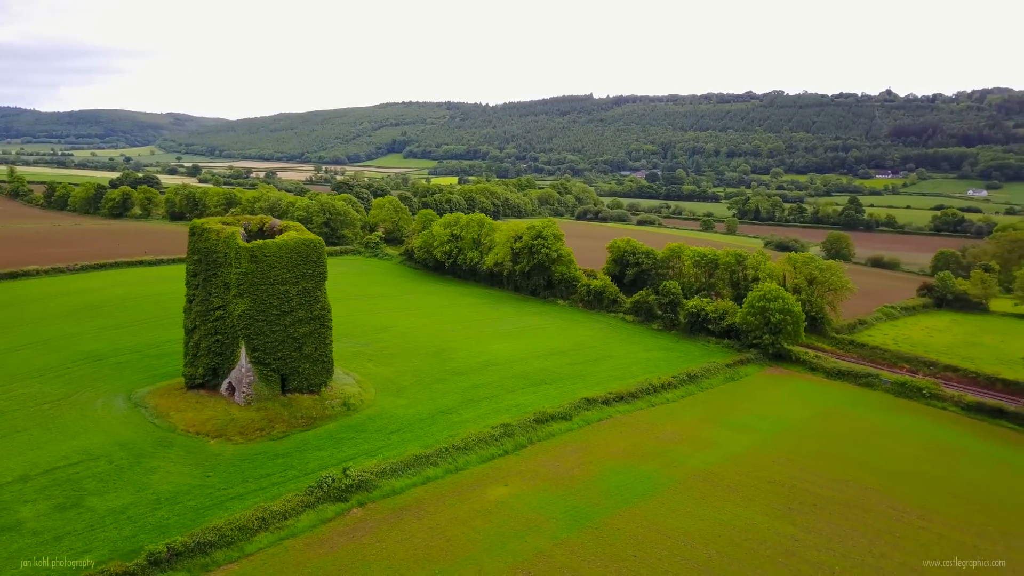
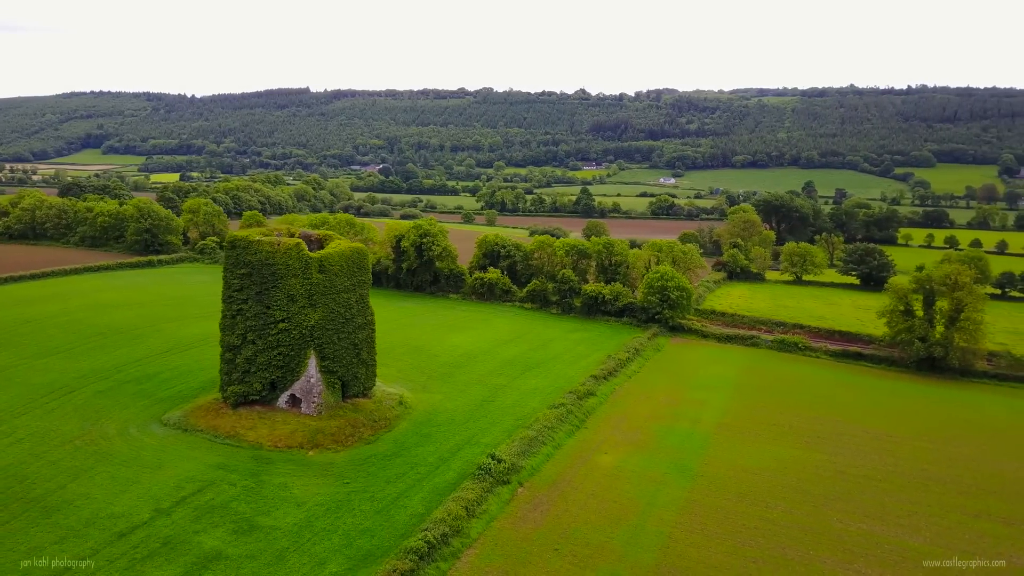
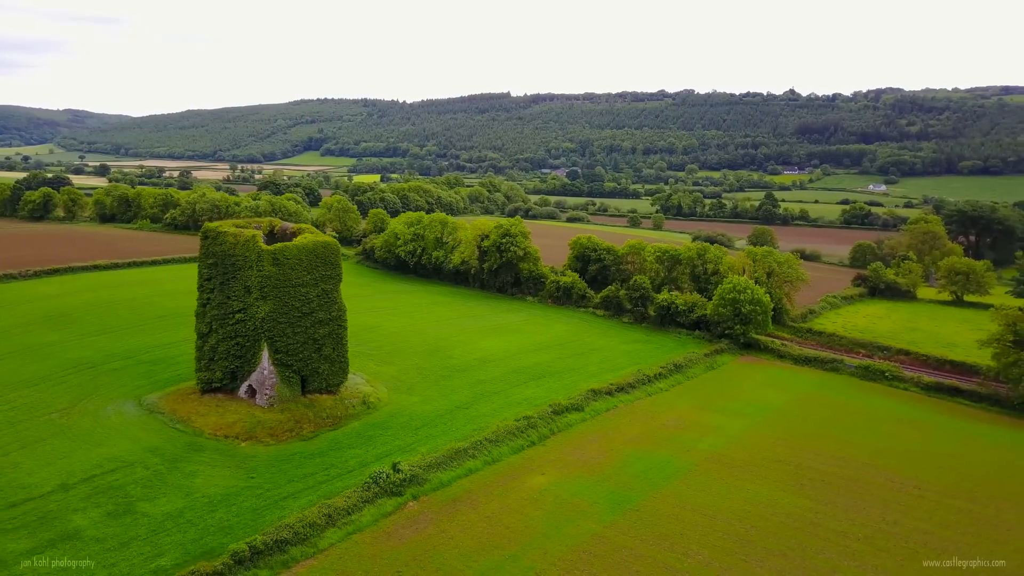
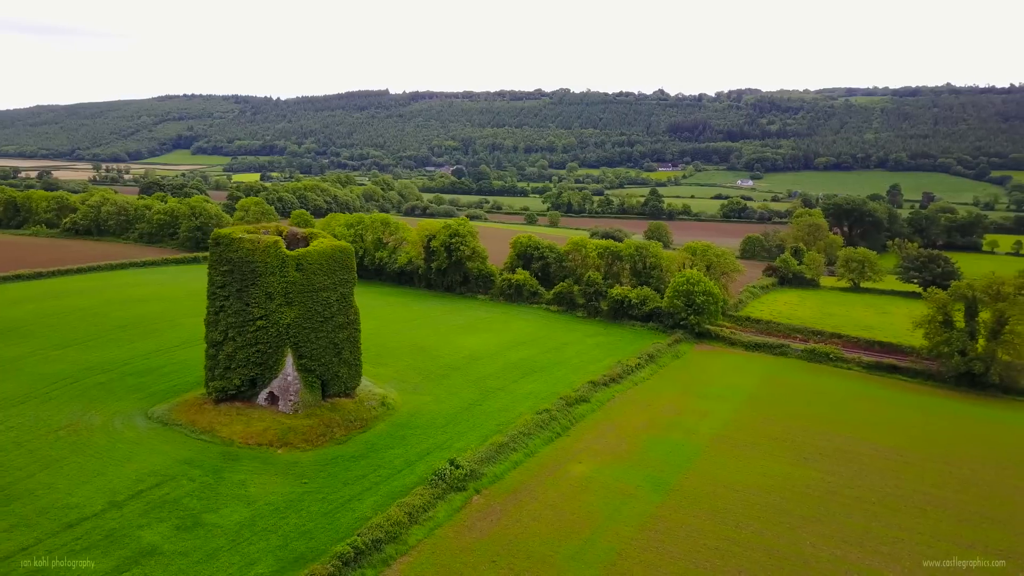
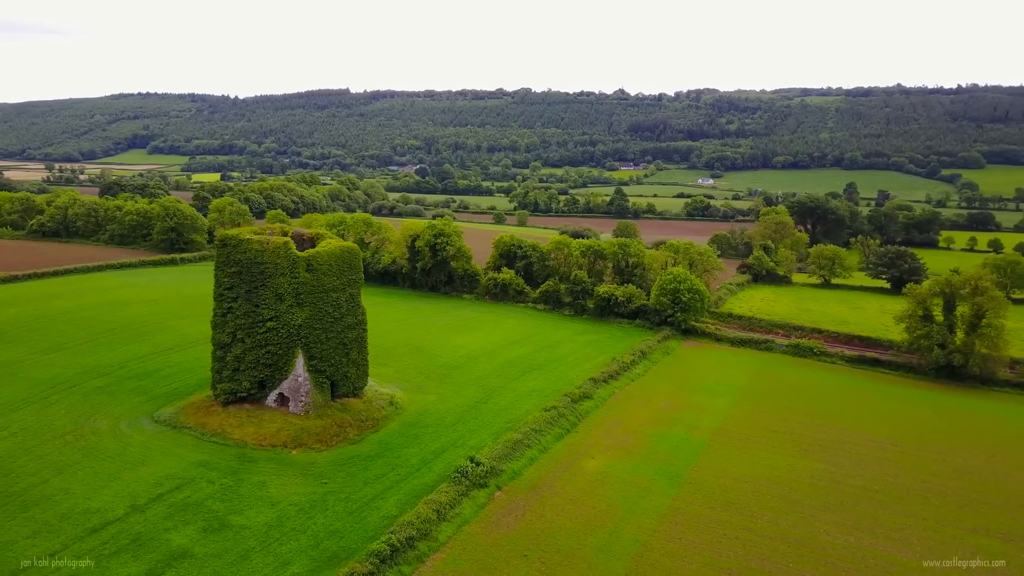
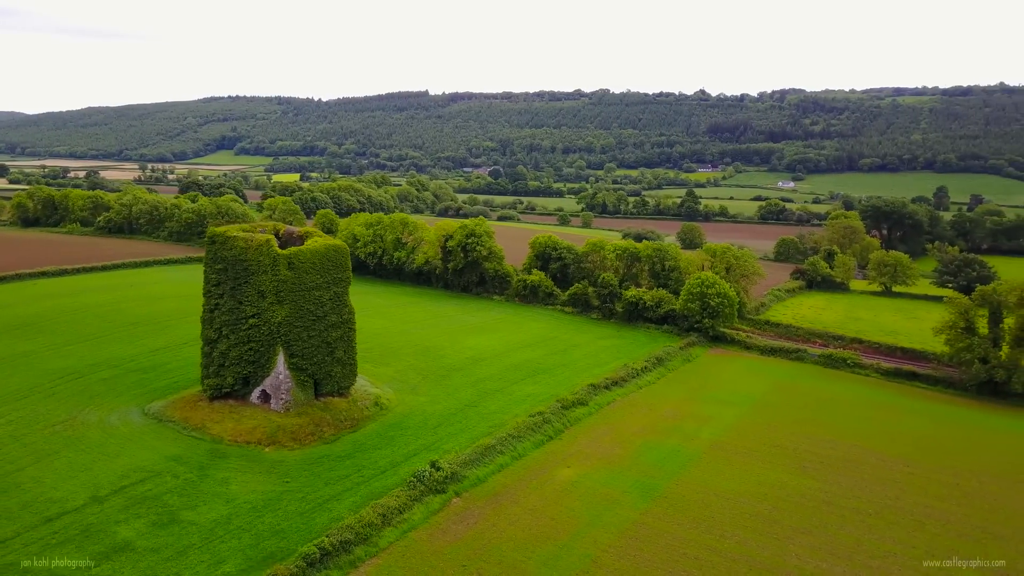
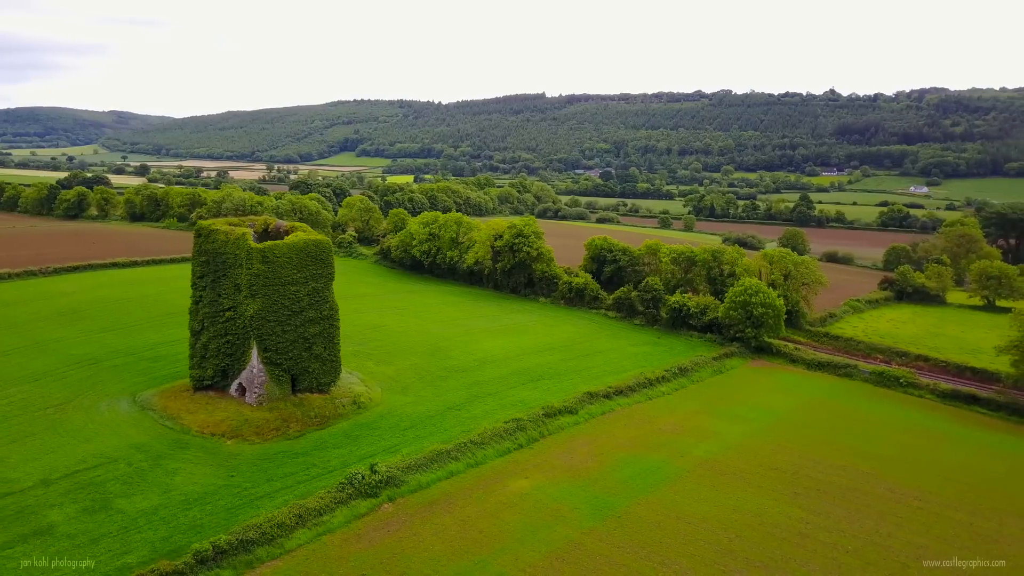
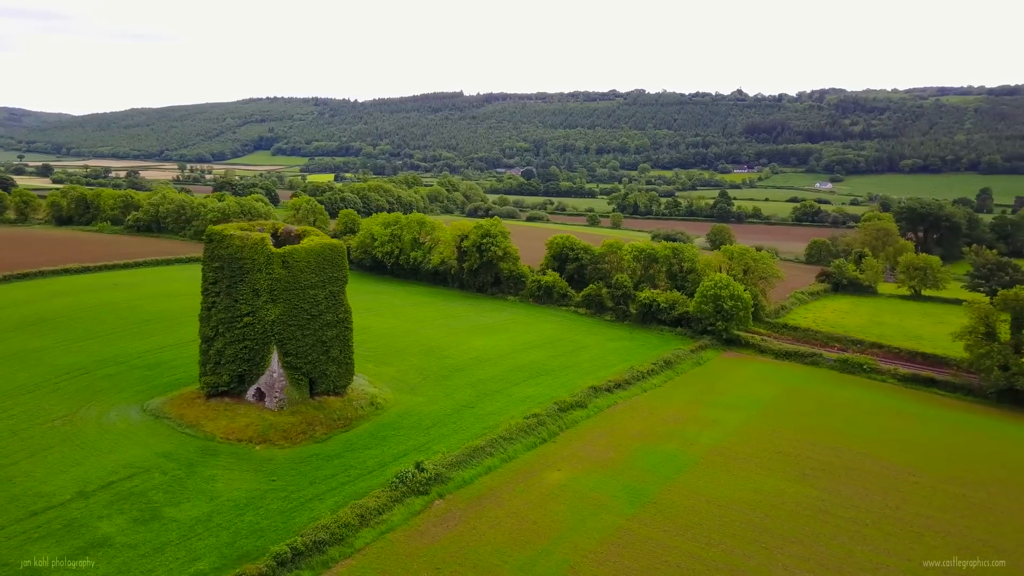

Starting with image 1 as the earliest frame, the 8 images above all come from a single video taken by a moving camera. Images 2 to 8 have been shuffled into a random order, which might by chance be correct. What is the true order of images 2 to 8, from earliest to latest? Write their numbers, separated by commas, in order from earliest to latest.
7, 3, 8, 6, 4, 5, 2
